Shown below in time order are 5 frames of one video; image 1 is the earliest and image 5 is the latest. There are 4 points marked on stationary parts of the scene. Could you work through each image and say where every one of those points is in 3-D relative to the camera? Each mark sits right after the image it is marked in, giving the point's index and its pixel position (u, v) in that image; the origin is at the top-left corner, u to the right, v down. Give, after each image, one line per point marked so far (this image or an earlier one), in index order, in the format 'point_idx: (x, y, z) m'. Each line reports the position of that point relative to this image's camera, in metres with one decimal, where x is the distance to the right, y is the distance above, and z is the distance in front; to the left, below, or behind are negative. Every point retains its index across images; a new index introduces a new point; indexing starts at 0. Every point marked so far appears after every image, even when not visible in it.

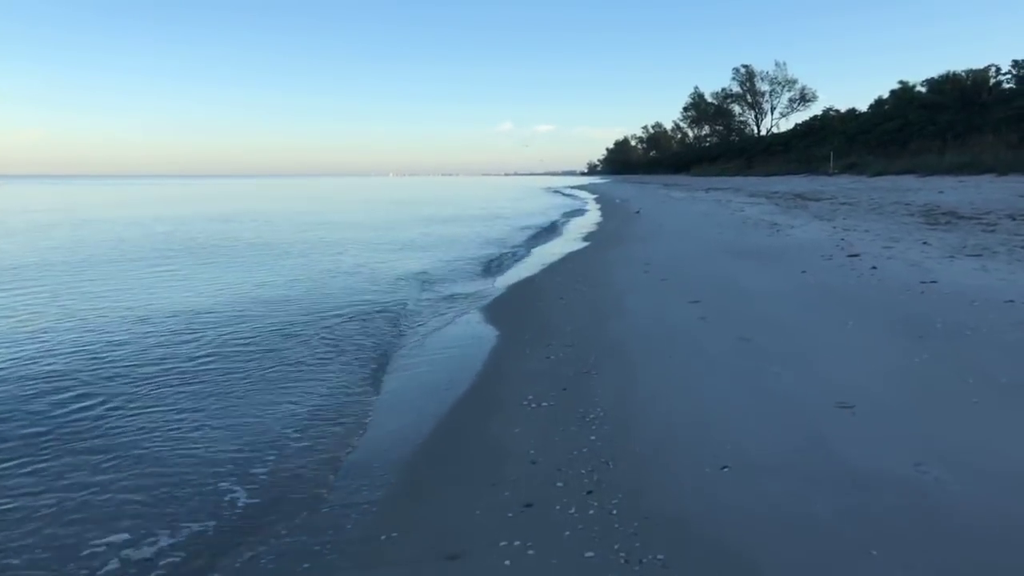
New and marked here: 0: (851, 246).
0: (+4.9, +0.6, +11.6) m
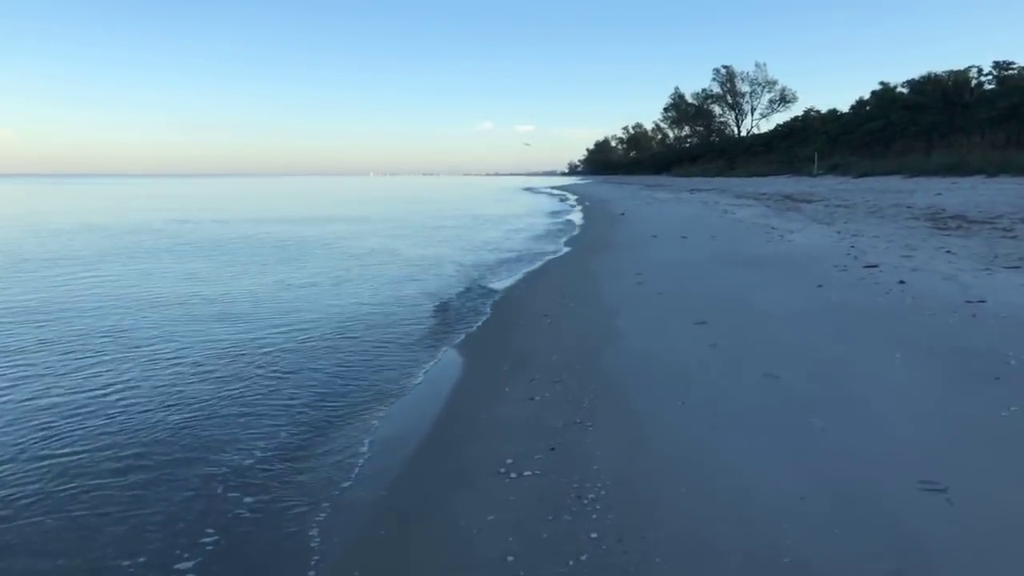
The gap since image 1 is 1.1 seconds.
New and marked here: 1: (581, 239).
0: (+4.6, +0.5, +10.5) m
1: (+1.7, +1.2, +19.4) m
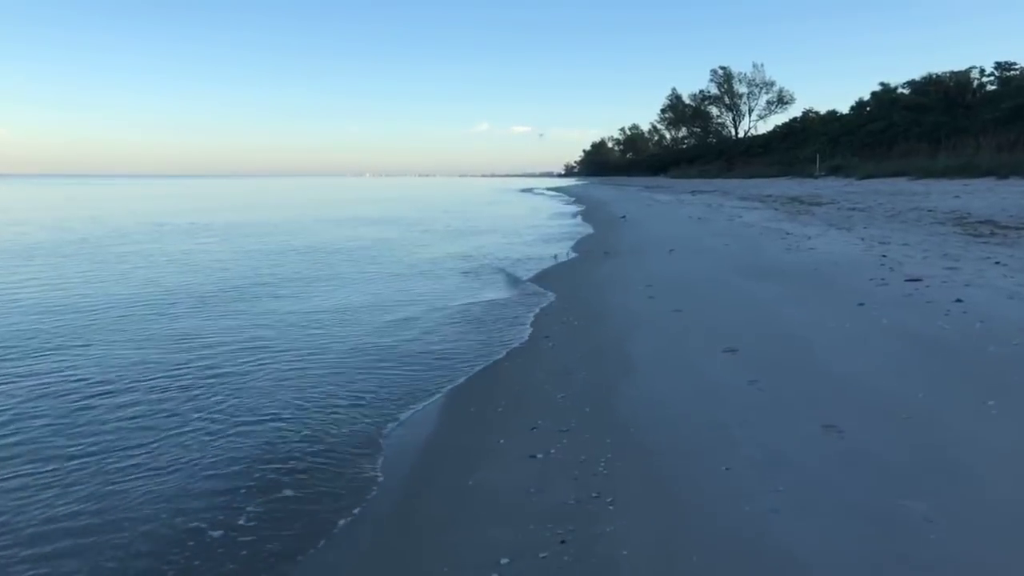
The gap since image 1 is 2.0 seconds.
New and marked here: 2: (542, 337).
0: (+4.6, +0.3, +9.5) m
1: (+1.6, +1.0, +18.3) m
2: (+0.3, -0.5, +7.7) m
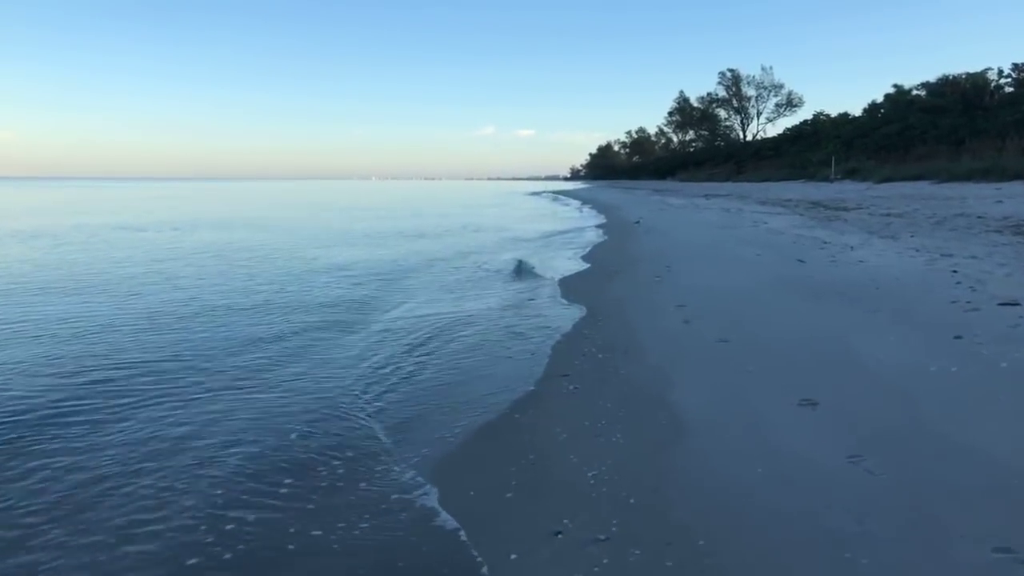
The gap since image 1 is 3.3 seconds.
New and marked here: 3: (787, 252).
0: (+4.7, +0.1, +8.0) m
1: (+1.7, +0.7, +16.9) m
2: (+0.4, -0.7, +6.3) m
3: (+4.4, +0.6, +13.0) m
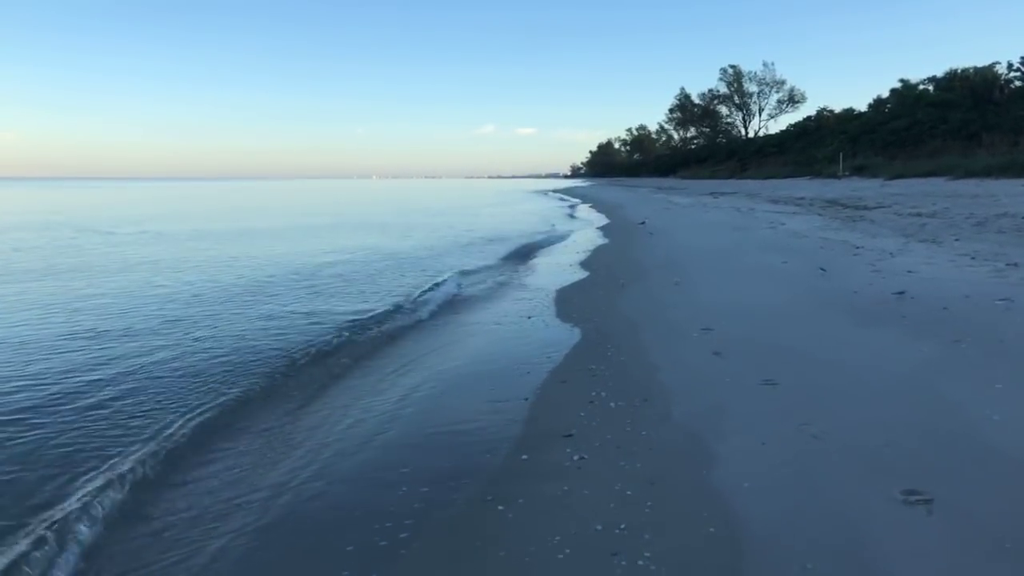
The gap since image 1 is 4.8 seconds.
0: (+4.6, -0.1, +6.5) m
1: (+1.7, +0.6, +15.4) m
2: (+0.3, -0.9, +4.8) m
3: (+4.3, +0.4, +11.5) m
